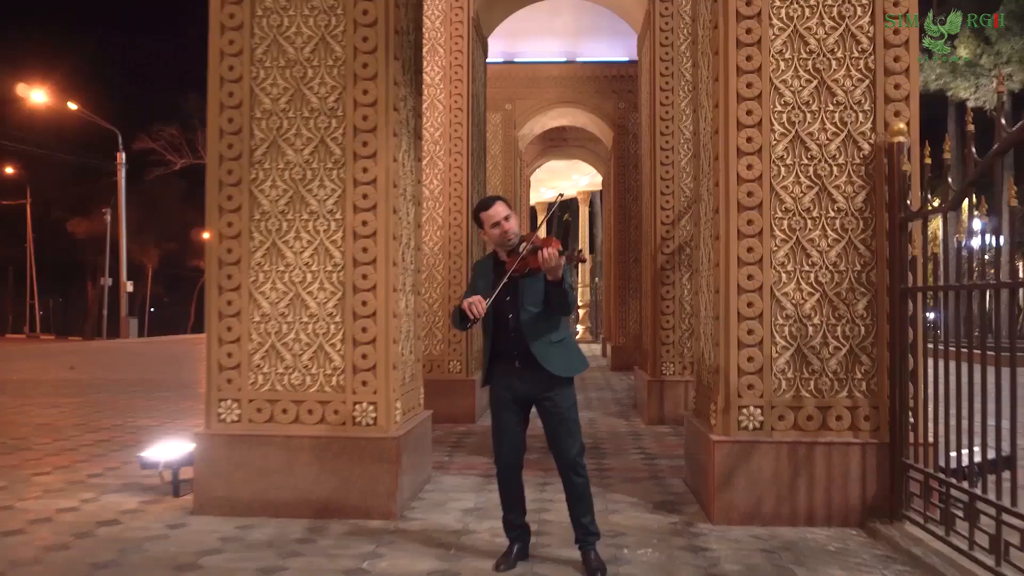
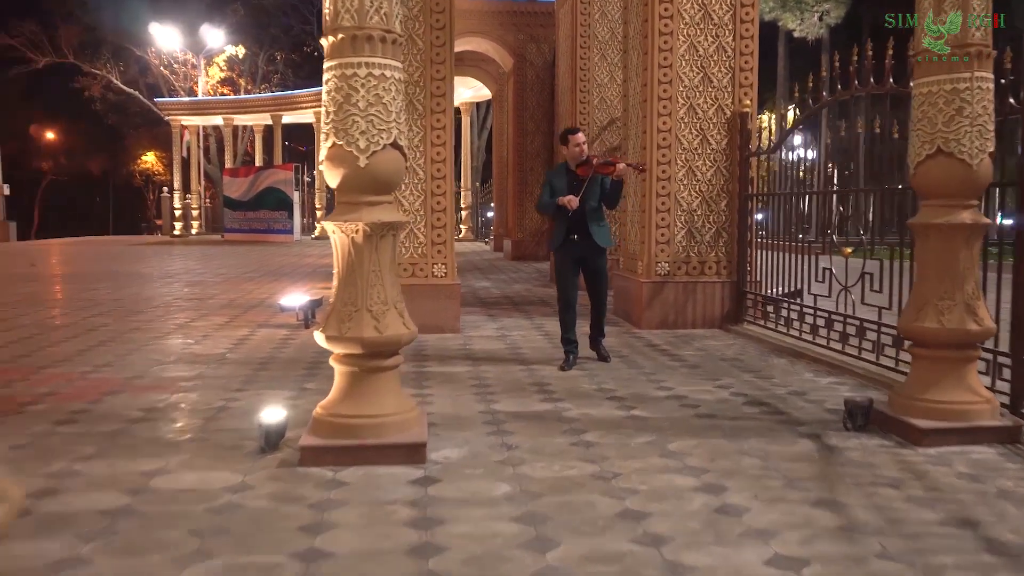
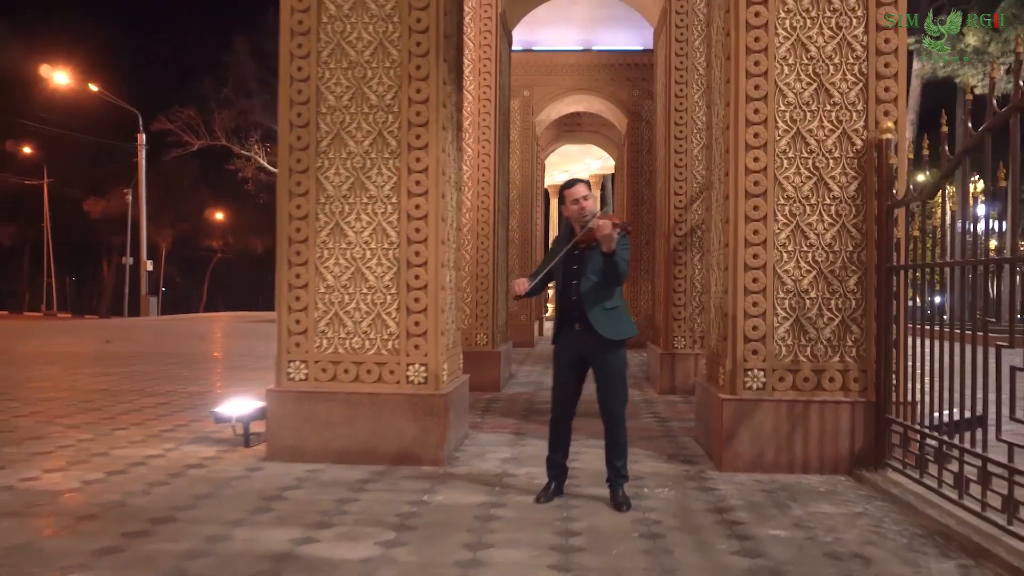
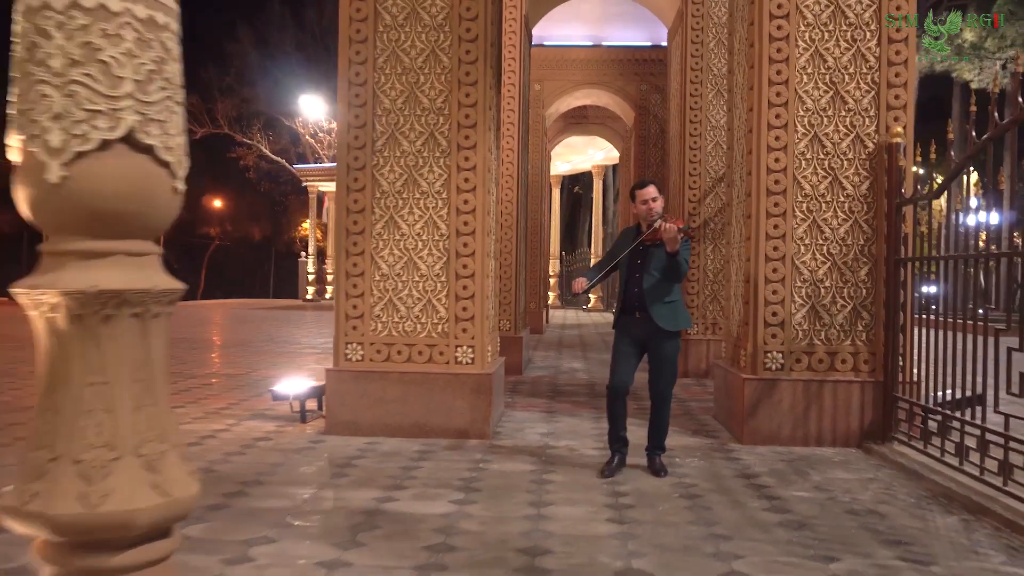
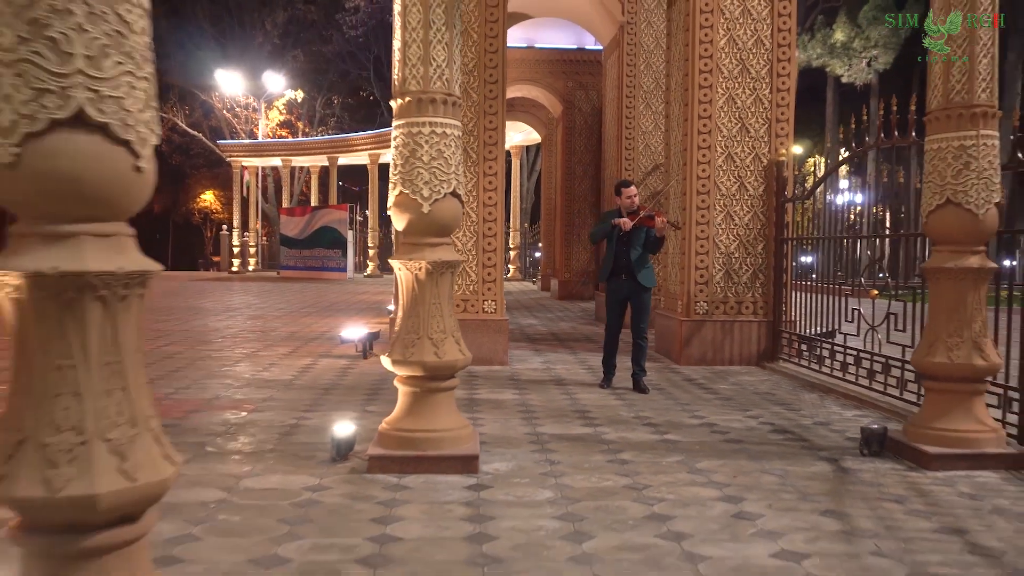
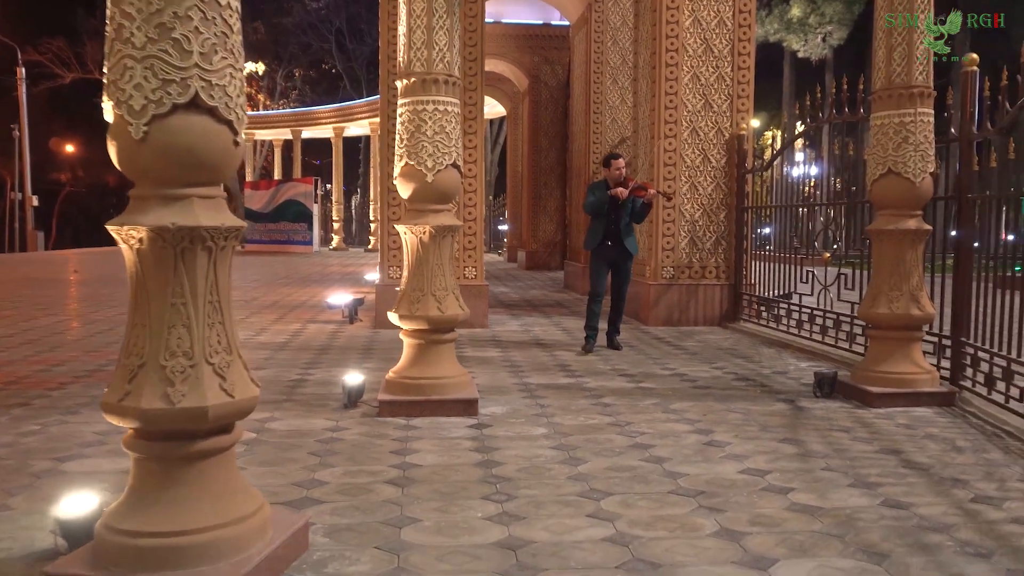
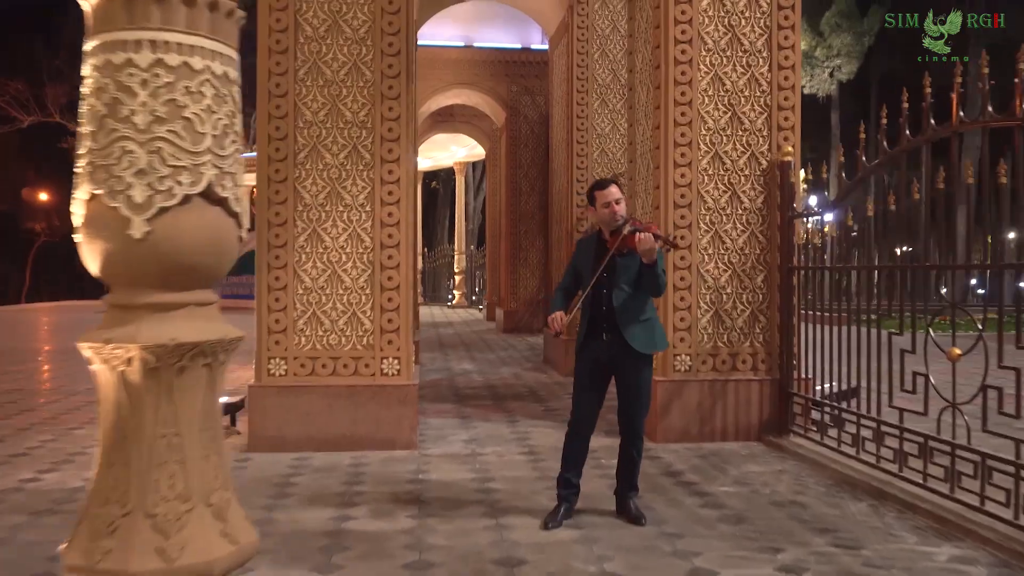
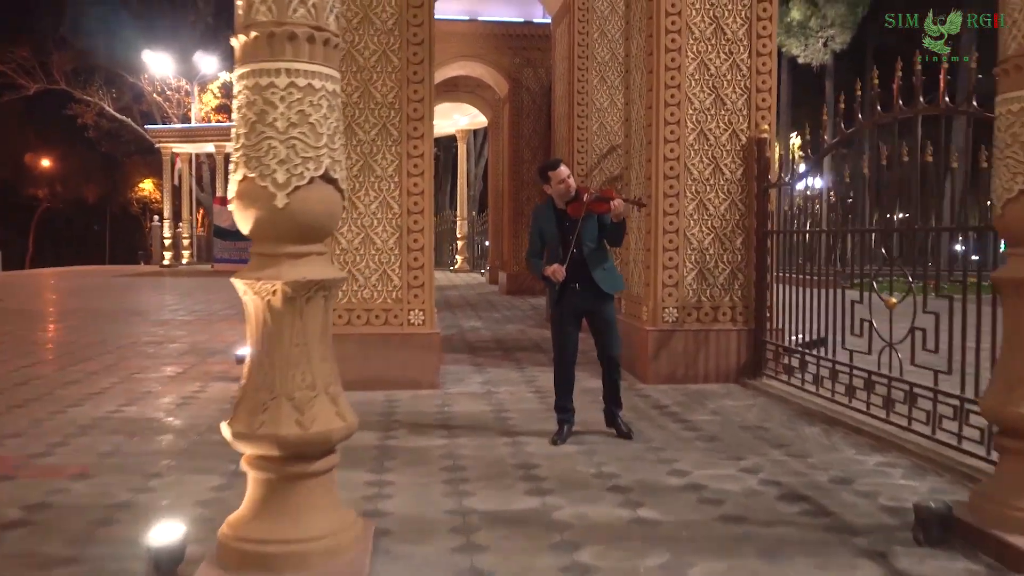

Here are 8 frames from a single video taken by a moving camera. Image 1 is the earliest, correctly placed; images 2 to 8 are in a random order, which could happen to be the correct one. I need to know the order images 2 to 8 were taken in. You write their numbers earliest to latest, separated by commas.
3, 4, 5, 6, 2, 8, 7
